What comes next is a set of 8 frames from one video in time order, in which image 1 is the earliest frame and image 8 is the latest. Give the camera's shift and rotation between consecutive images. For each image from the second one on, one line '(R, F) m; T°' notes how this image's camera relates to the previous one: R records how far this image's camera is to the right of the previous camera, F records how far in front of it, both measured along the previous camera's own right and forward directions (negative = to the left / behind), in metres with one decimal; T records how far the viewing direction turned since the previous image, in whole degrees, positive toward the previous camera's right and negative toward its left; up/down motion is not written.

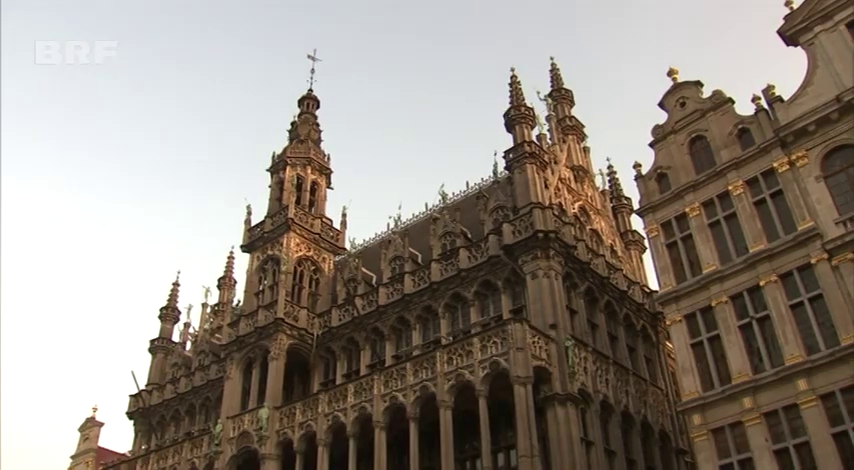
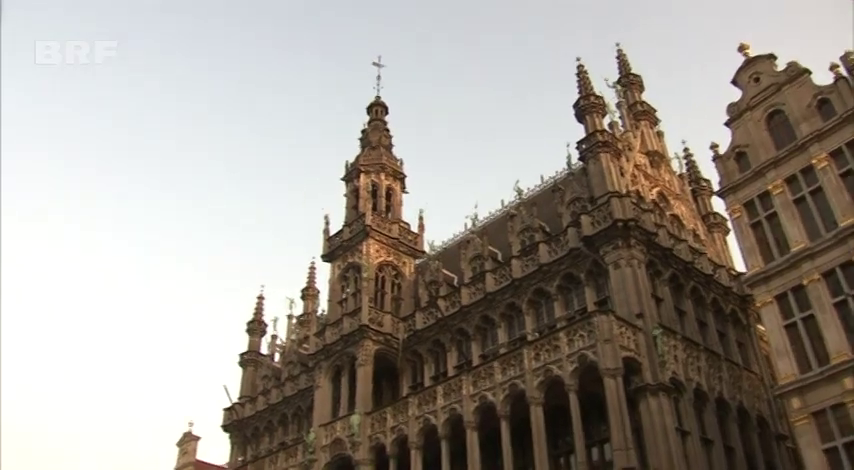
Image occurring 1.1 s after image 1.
(+1.0, +0.1) m; -6°
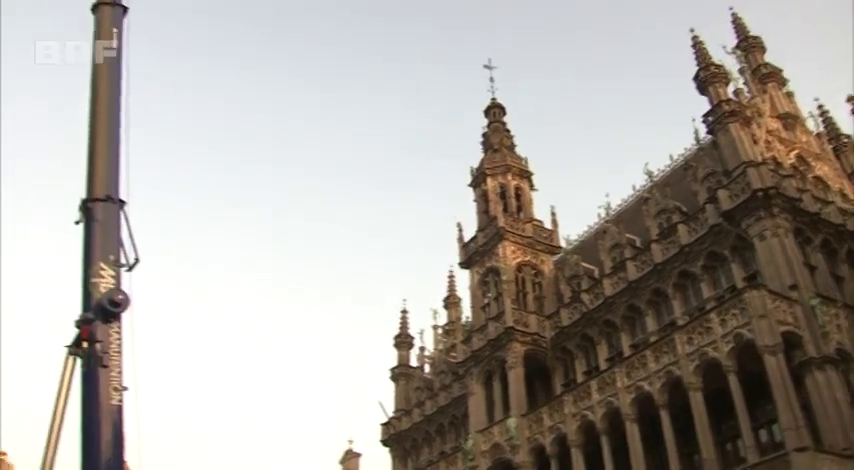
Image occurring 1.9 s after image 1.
(+1.7, +0.2) m; -10°
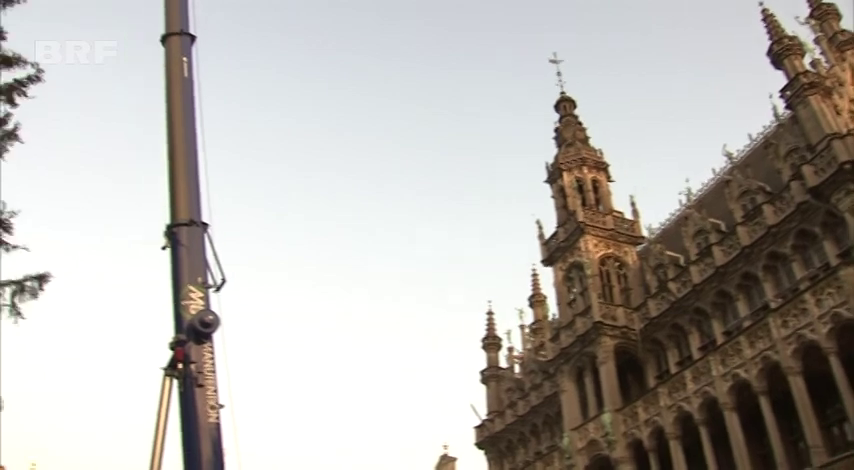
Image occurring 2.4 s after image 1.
(+1.0, +0.1) m; -6°
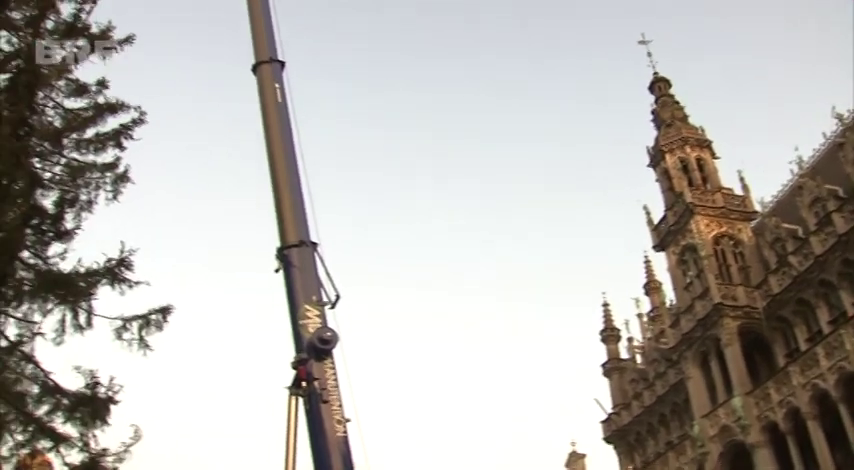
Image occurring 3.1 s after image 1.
(+1.5, +0.1) m; -8°
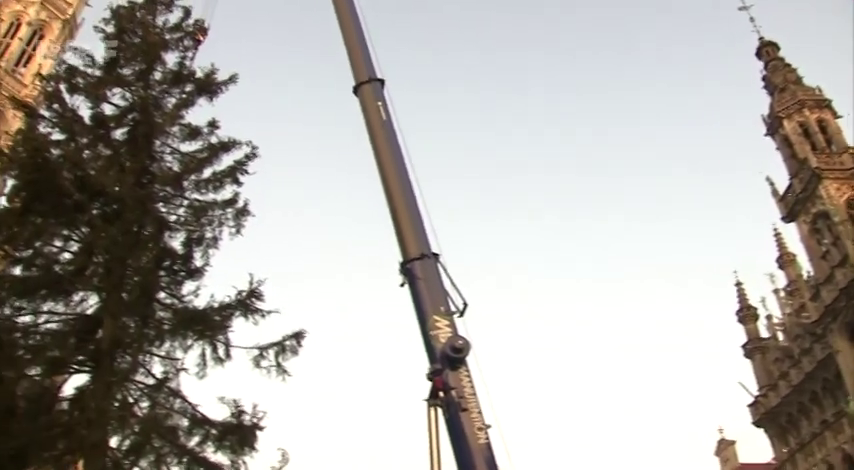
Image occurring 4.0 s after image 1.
(+1.8, +0.2) m; -9°
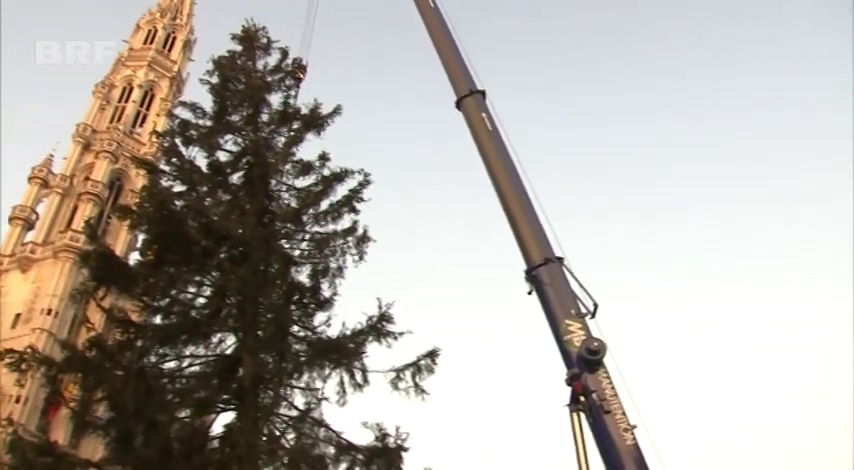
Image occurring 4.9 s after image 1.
(+1.7, +0.2) m; -9°
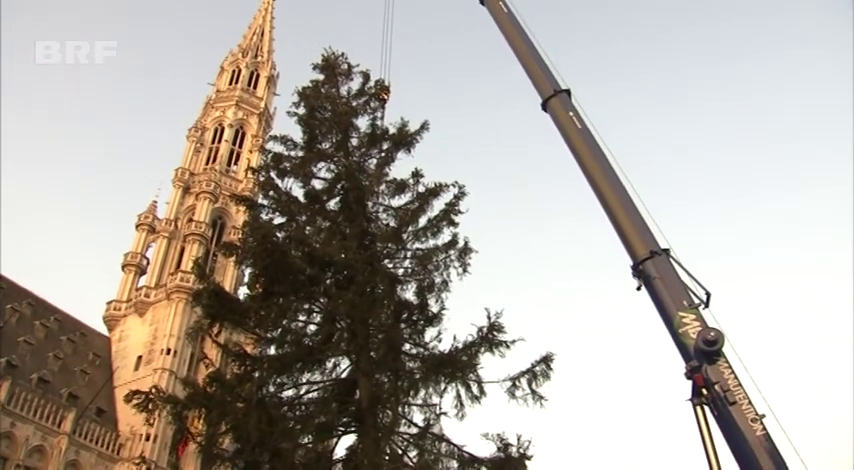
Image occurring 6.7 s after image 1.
(+1.1, +0.1) m; -7°
